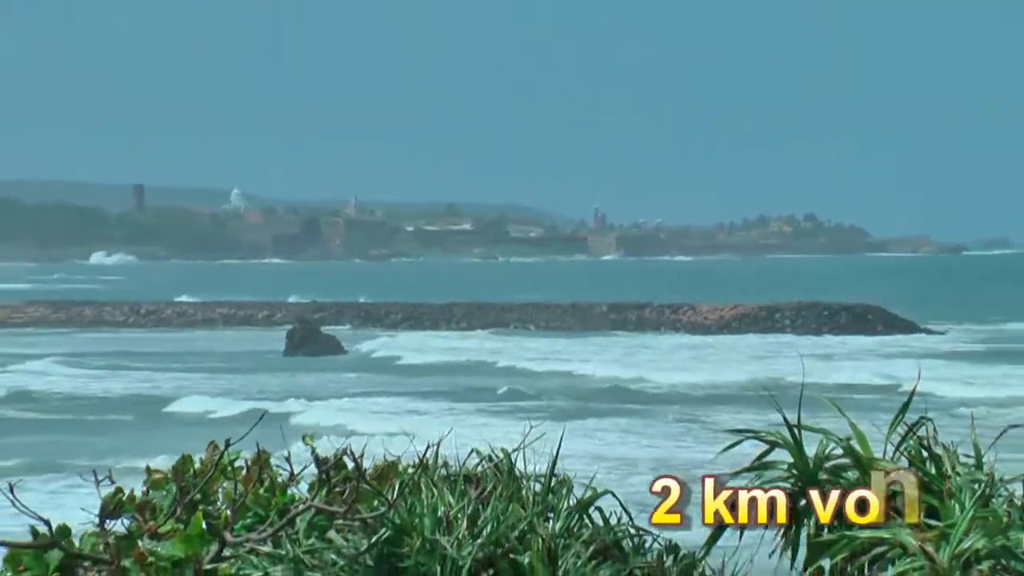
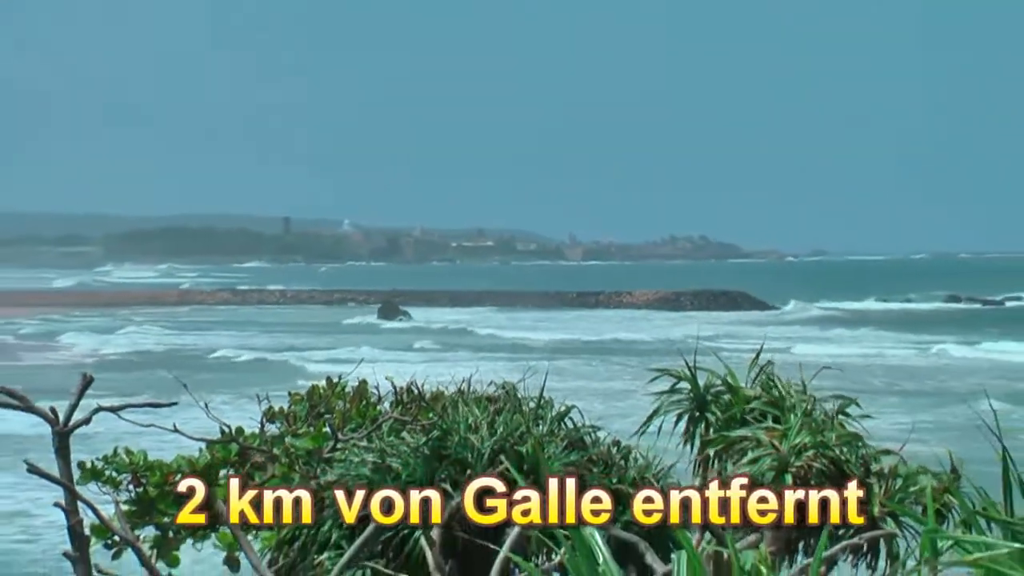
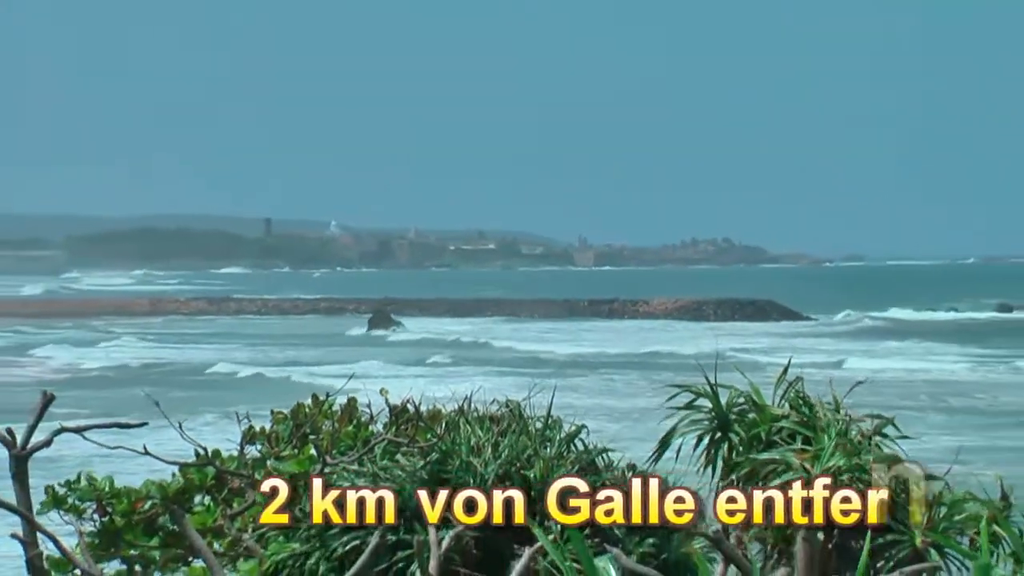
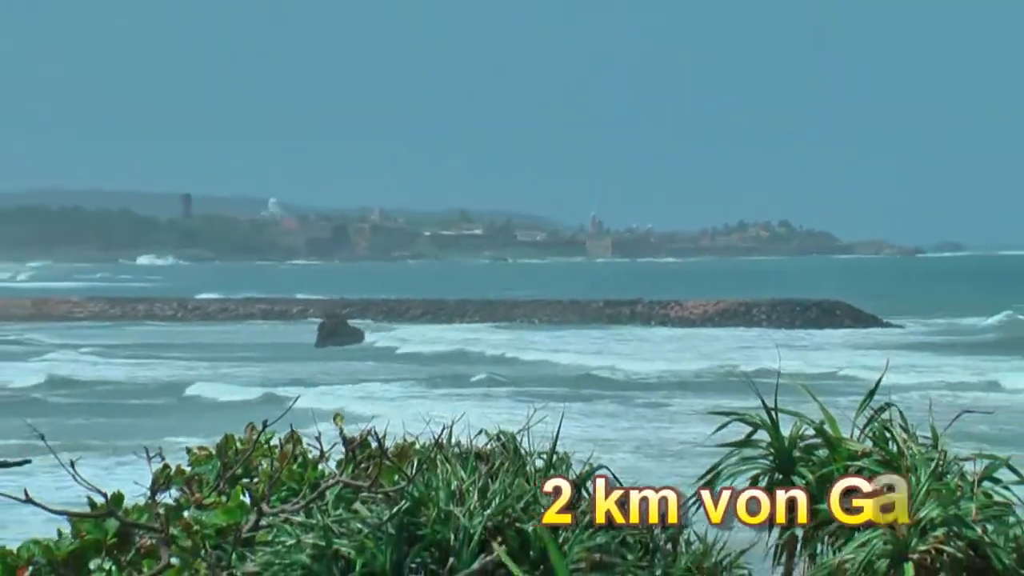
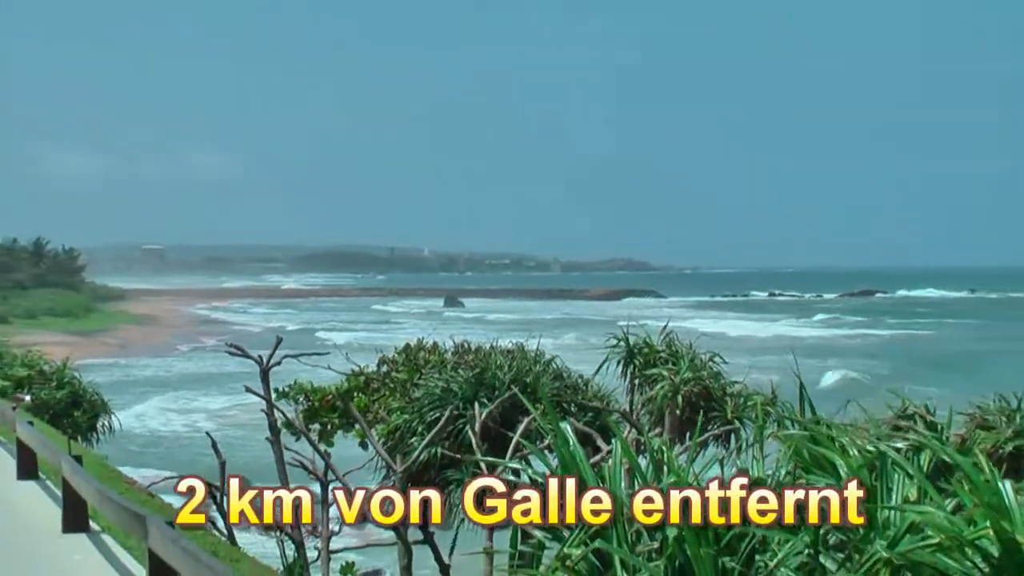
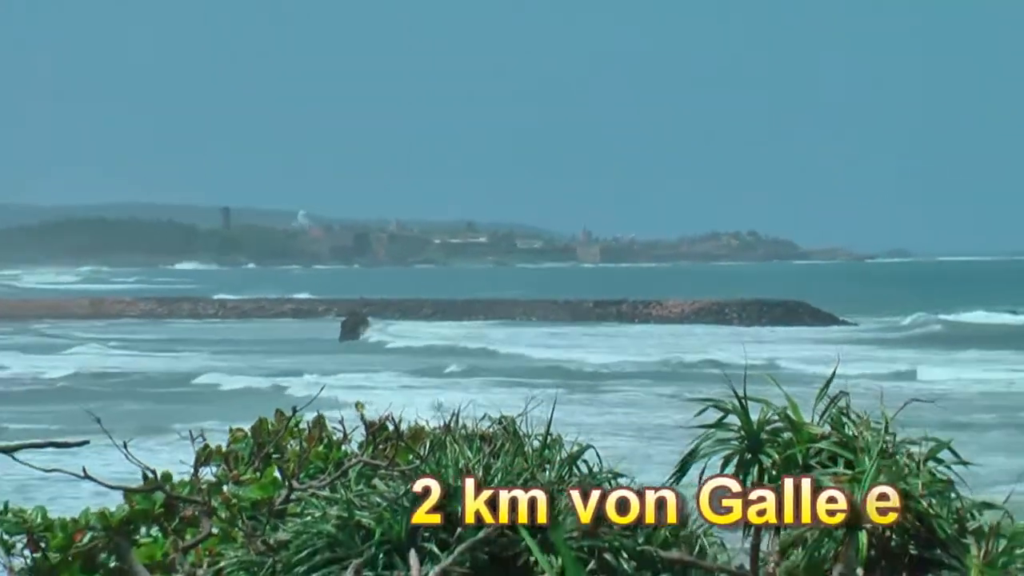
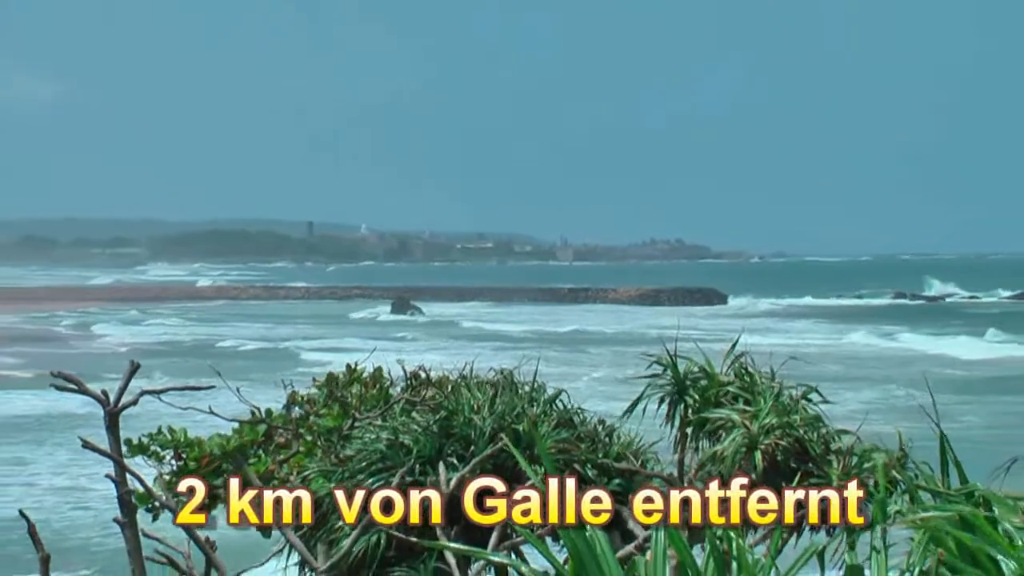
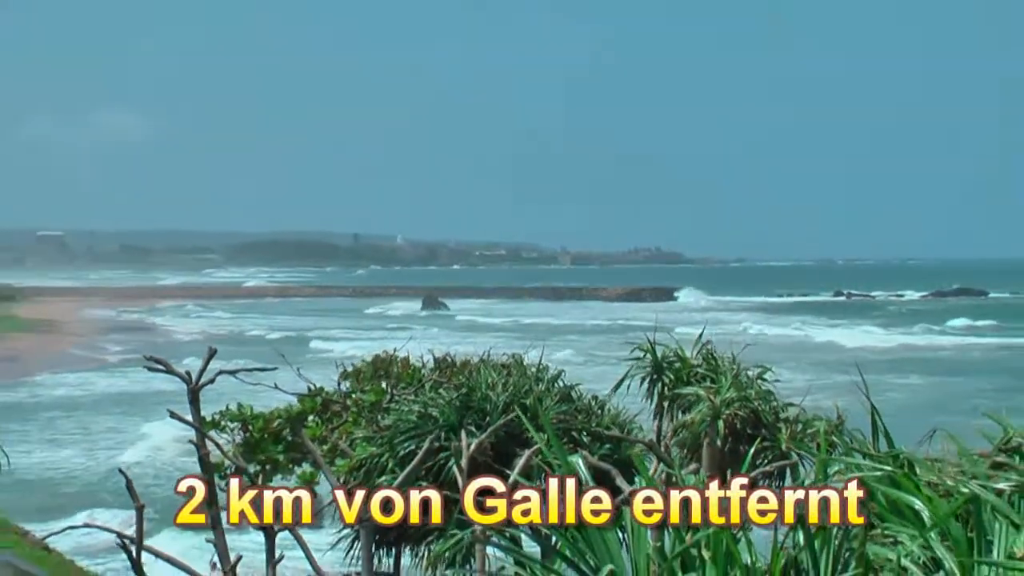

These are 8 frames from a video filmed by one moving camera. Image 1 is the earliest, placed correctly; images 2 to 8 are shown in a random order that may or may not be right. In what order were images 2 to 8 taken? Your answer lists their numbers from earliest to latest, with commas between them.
4, 6, 3, 2, 7, 8, 5
